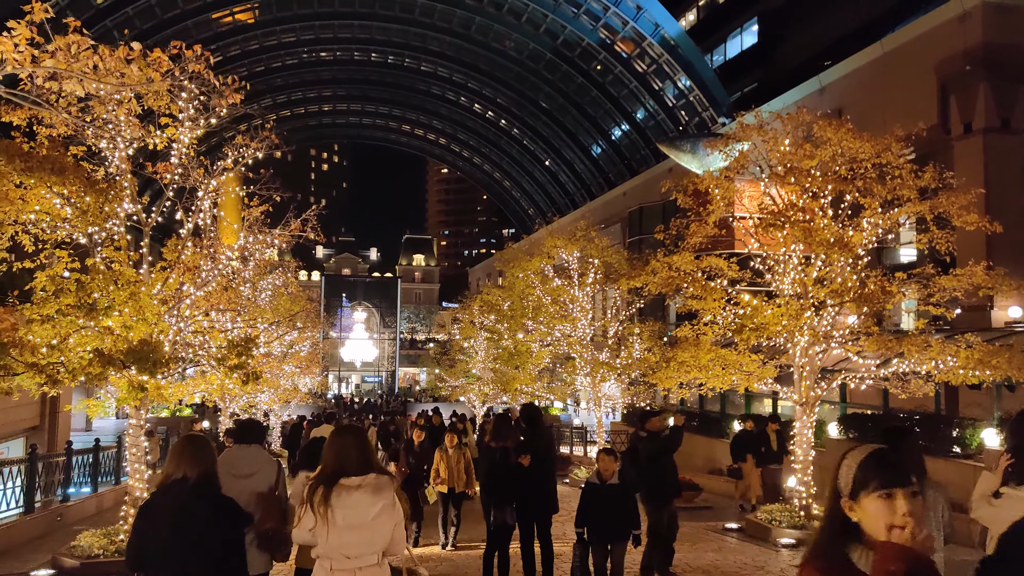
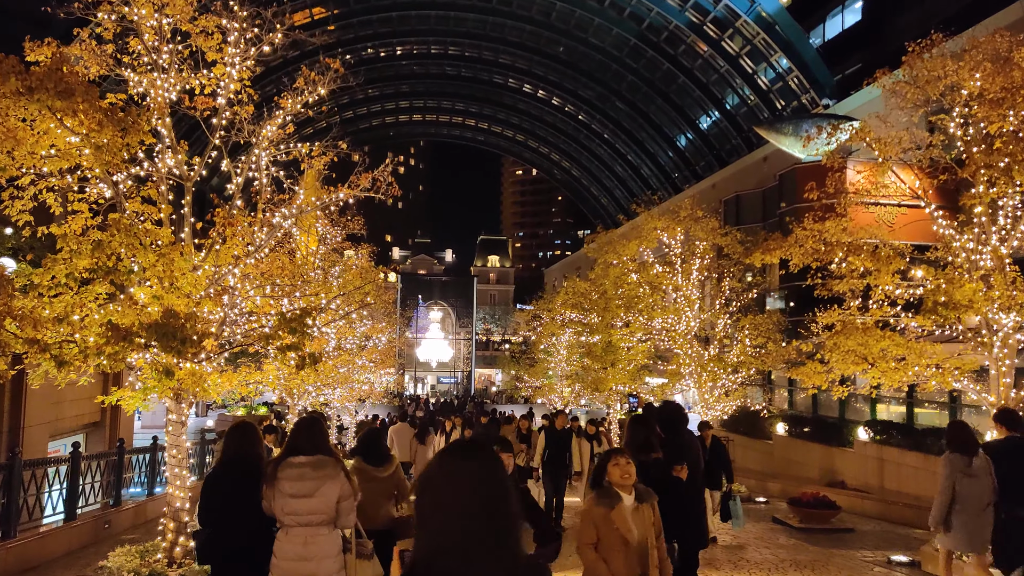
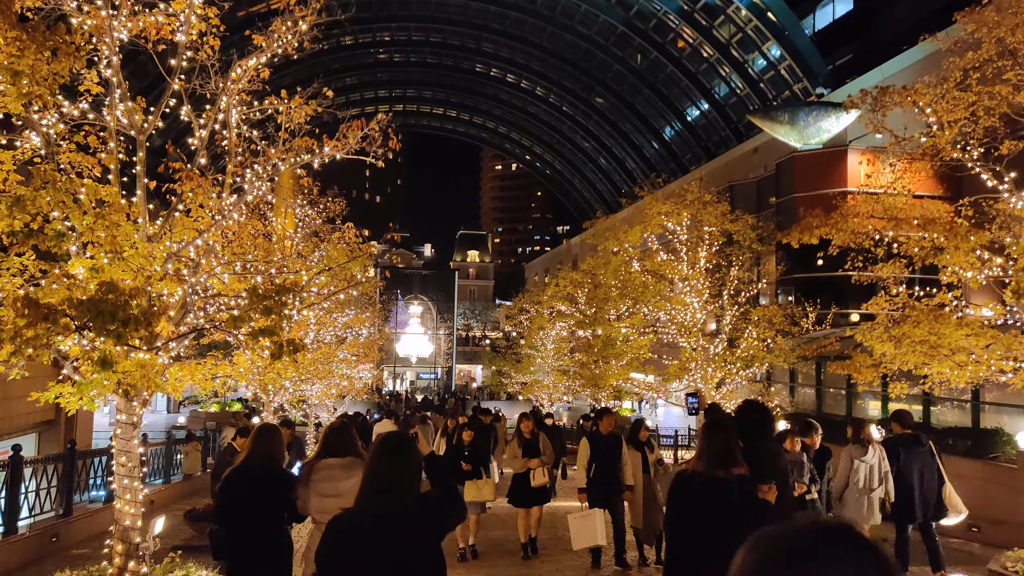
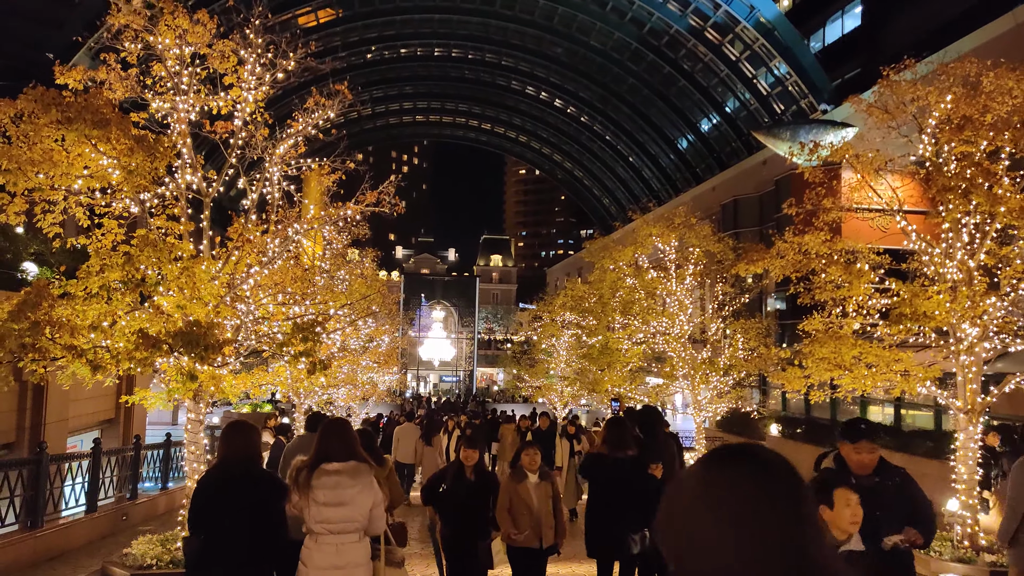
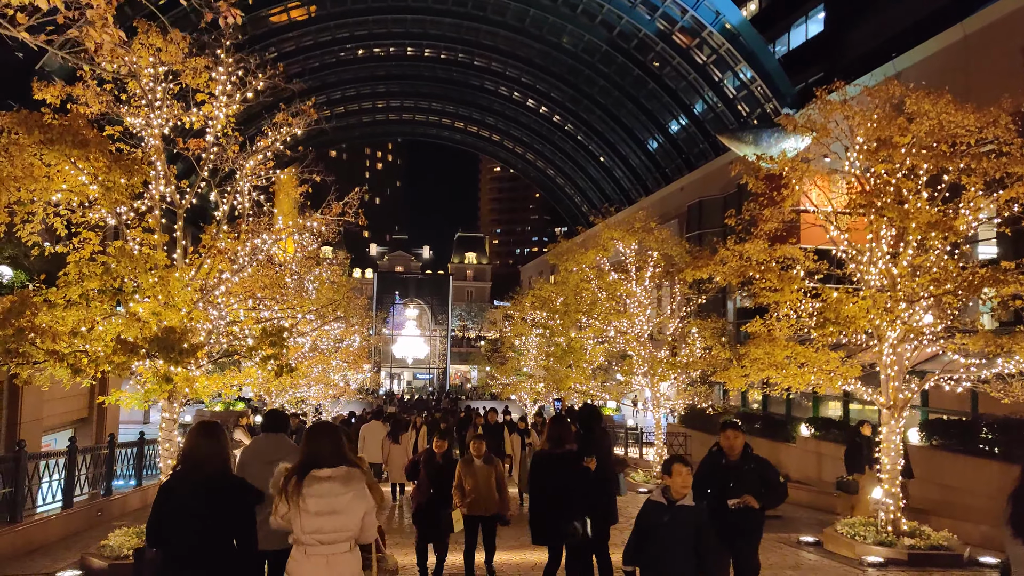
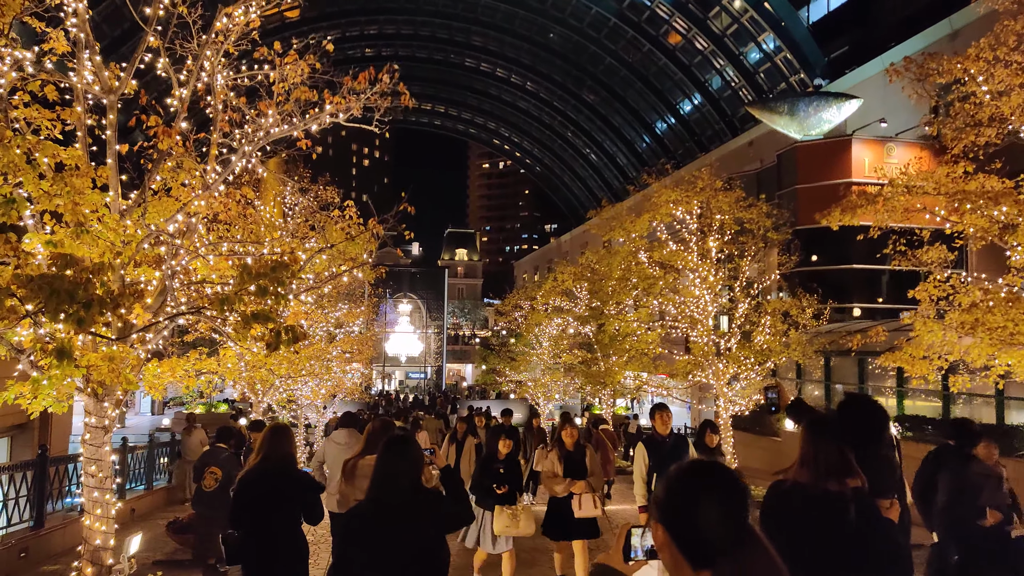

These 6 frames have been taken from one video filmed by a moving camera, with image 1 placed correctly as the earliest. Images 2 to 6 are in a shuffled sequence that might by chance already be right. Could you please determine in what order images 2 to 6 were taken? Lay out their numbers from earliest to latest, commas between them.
5, 4, 2, 3, 6
